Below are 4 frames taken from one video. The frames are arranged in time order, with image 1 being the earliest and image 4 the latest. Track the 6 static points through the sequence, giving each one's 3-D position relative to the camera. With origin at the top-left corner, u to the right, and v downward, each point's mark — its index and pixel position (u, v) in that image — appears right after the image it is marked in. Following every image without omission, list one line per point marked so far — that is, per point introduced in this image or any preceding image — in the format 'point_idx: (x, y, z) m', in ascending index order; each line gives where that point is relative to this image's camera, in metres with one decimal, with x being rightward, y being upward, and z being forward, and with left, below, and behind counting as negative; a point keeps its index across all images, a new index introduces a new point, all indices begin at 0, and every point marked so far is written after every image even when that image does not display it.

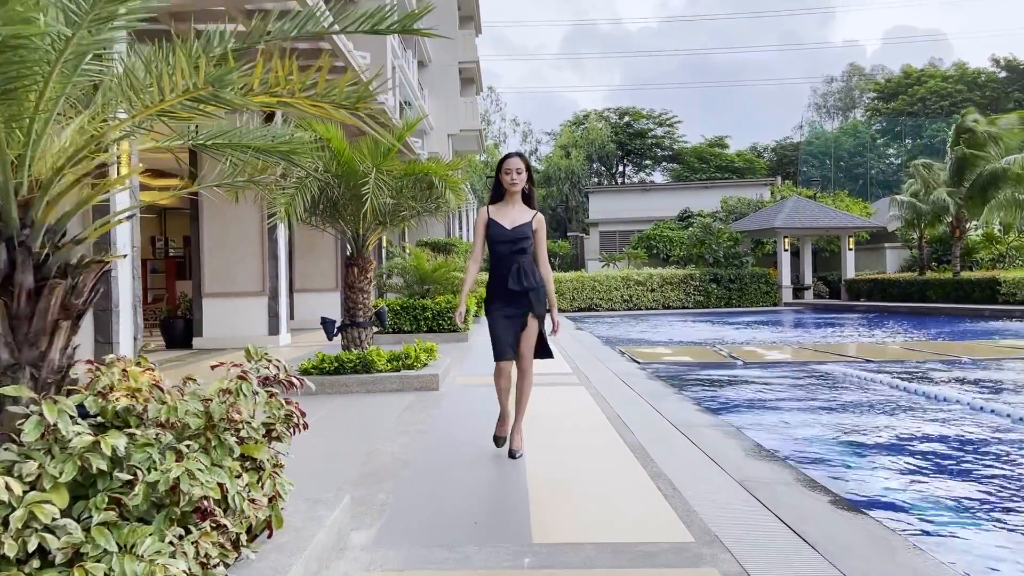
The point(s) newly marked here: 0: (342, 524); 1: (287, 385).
0: (-0.7, -0.9, +2.8) m
1: (-0.8, -0.5, +2.6) m
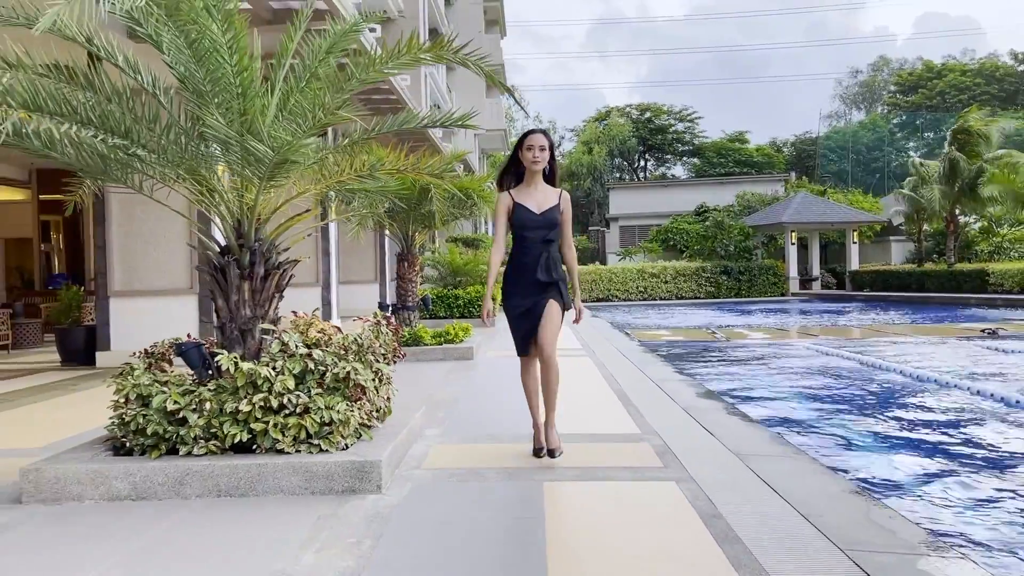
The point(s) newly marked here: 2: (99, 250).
0: (-0.6, -0.9, +4.5) m
1: (-0.7, -0.4, +4.3) m
2: (-5.1, +0.5, +8.5) m
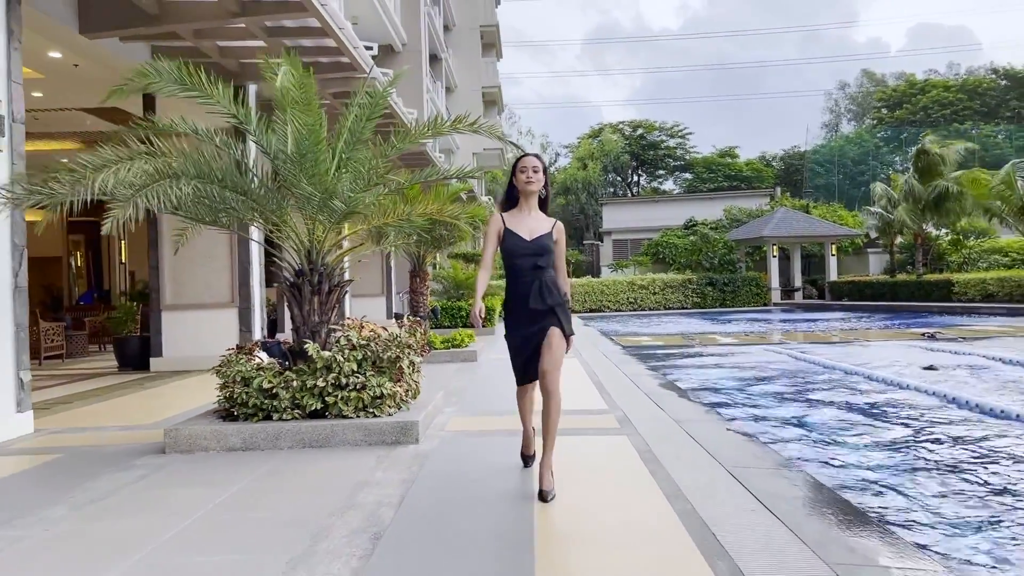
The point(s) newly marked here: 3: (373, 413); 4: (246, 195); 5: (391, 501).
0: (-0.6, -1.0, +5.8) m
1: (-0.7, -0.5, +5.6) m
2: (-5.1, +0.3, +9.9) m
3: (-1.0, -0.9, +4.8) m
4: (-2.0, +0.7, +5.1) m
5: (-0.6, -1.1, +3.6) m
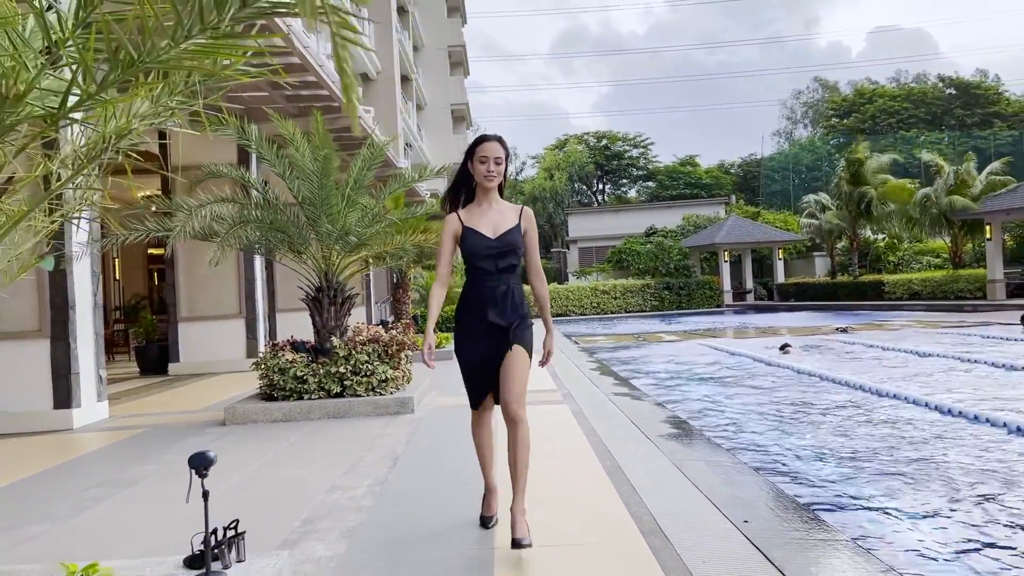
0: (-0.9, -1.1, +7.5) m
1: (-1.1, -0.6, +7.3) m
2: (-5.6, 0.0, +11.3) m
3: (-1.2, -1.0, +6.4) m
4: (-2.3, +0.6, +6.7) m
5: (-0.8, -1.2, +5.2) m
